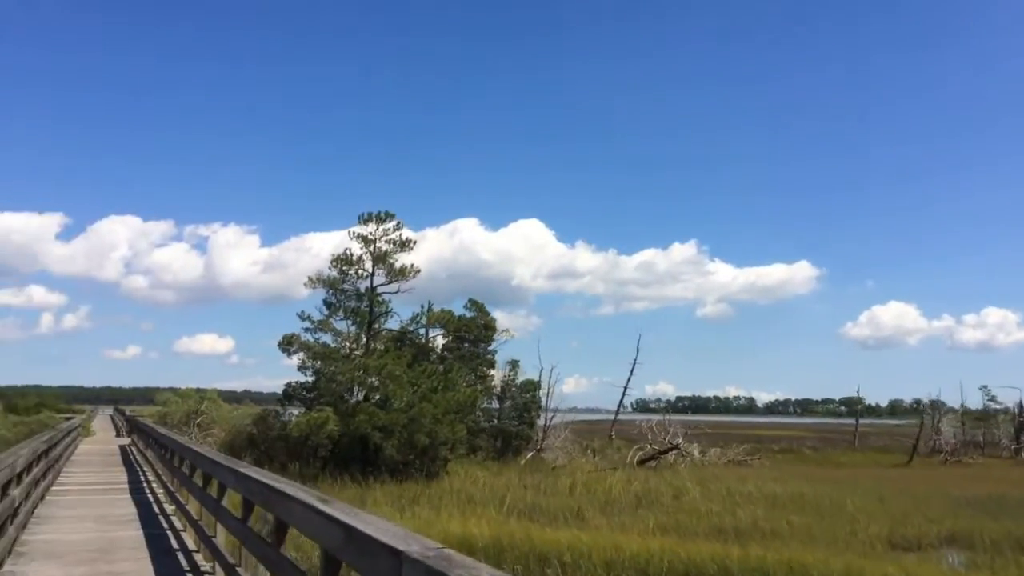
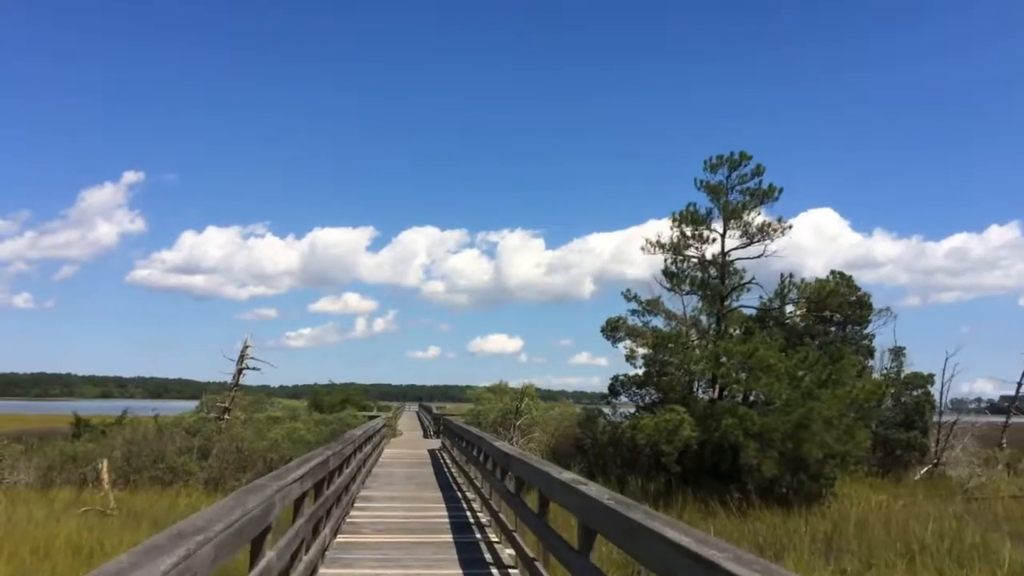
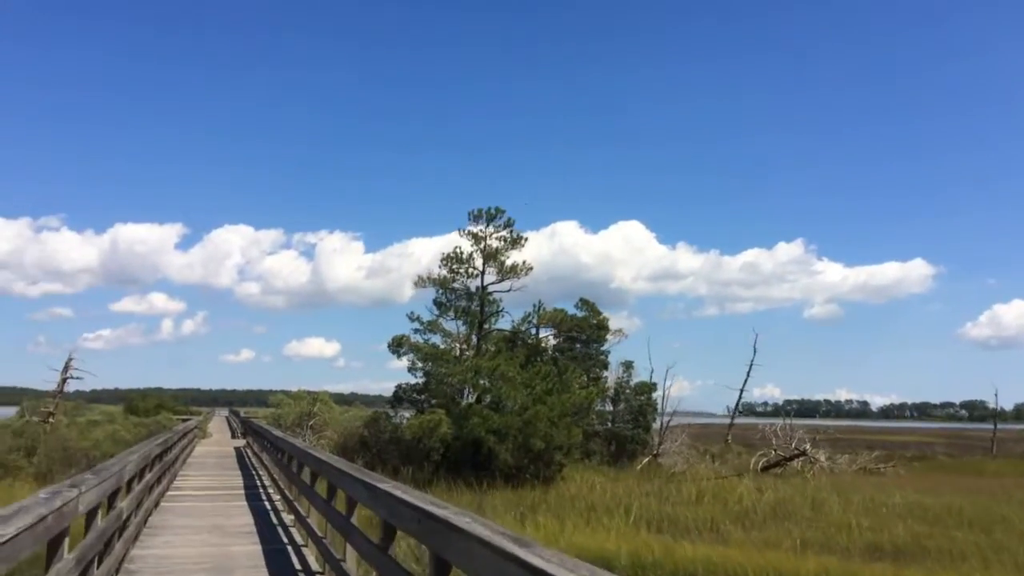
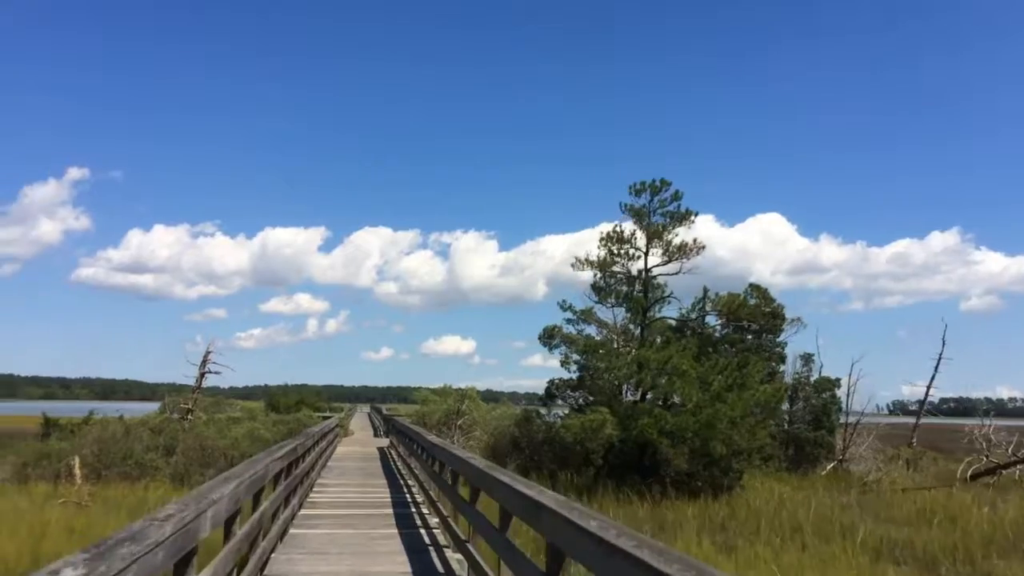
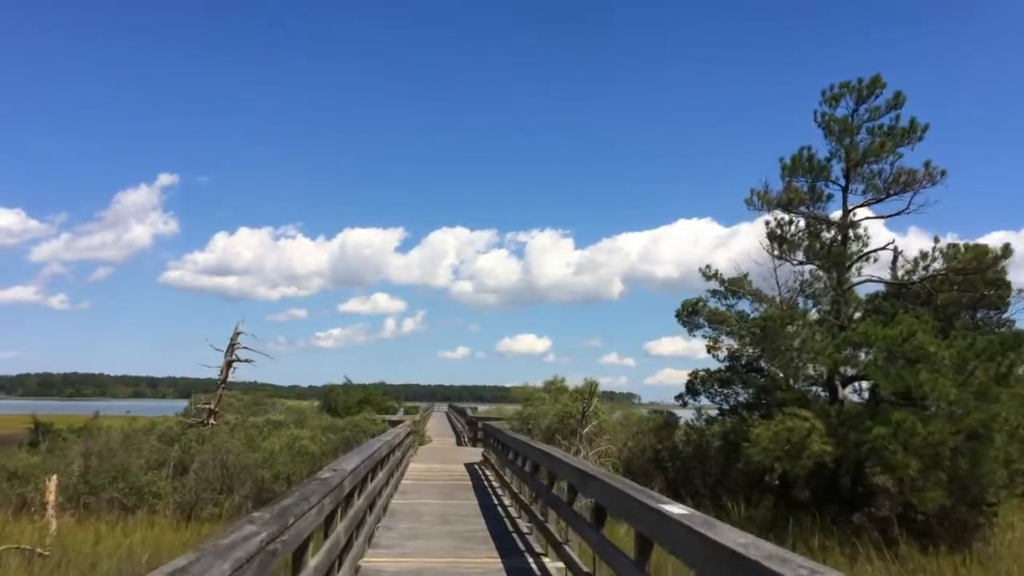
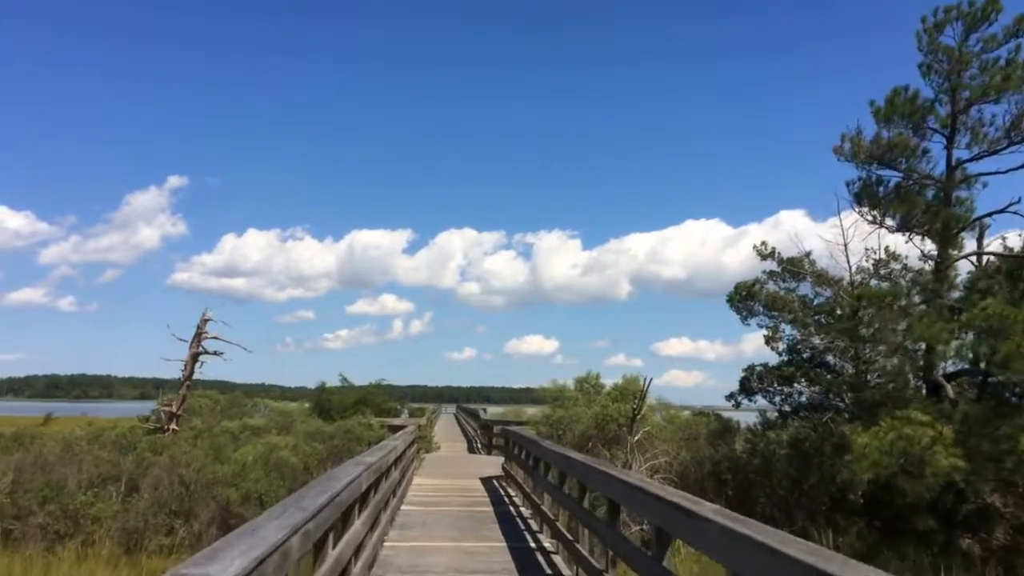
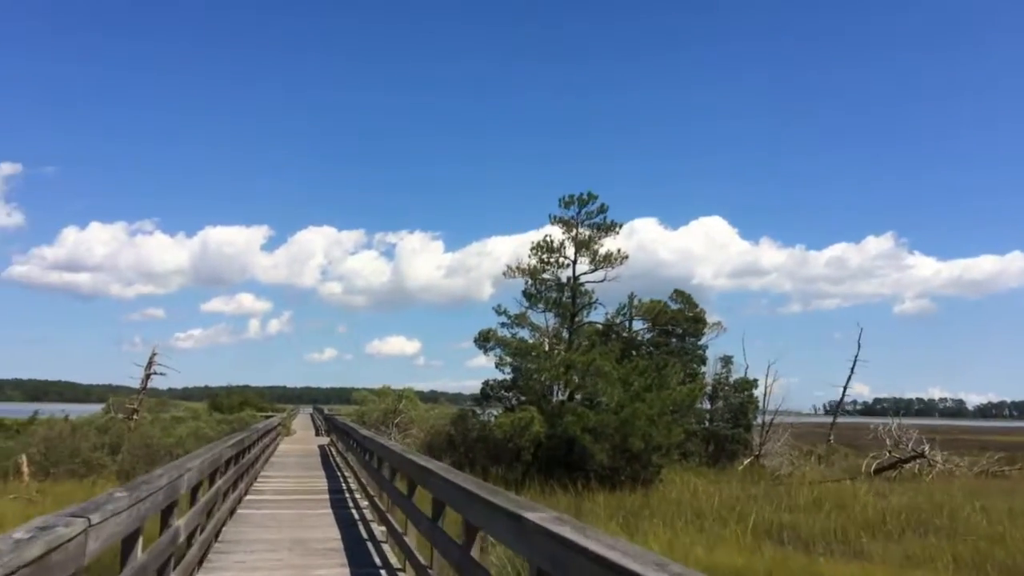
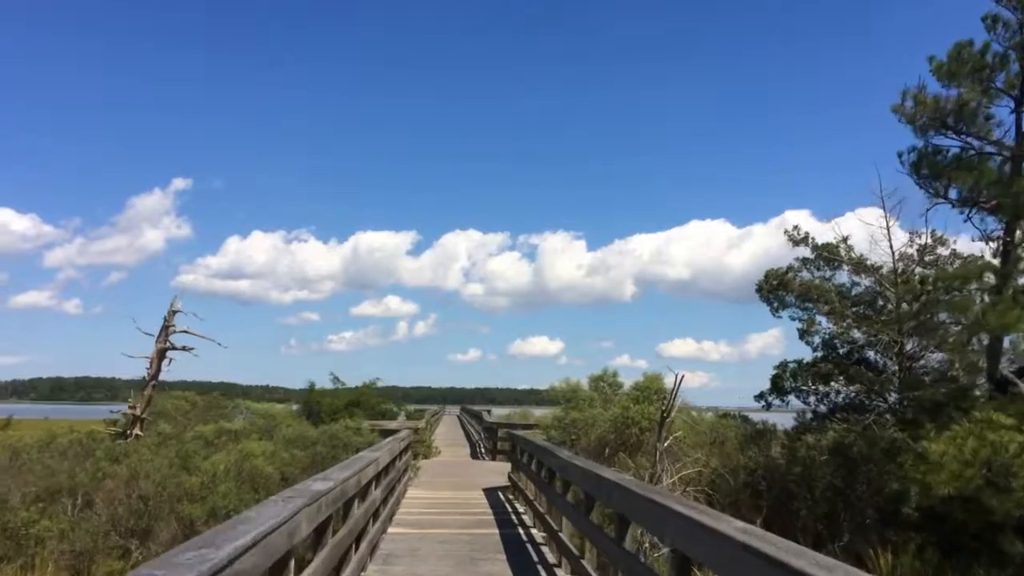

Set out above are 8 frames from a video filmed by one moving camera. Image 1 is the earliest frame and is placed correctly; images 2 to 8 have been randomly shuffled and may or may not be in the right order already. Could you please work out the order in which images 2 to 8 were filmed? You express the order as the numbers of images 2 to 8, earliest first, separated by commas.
3, 7, 4, 2, 5, 6, 8
